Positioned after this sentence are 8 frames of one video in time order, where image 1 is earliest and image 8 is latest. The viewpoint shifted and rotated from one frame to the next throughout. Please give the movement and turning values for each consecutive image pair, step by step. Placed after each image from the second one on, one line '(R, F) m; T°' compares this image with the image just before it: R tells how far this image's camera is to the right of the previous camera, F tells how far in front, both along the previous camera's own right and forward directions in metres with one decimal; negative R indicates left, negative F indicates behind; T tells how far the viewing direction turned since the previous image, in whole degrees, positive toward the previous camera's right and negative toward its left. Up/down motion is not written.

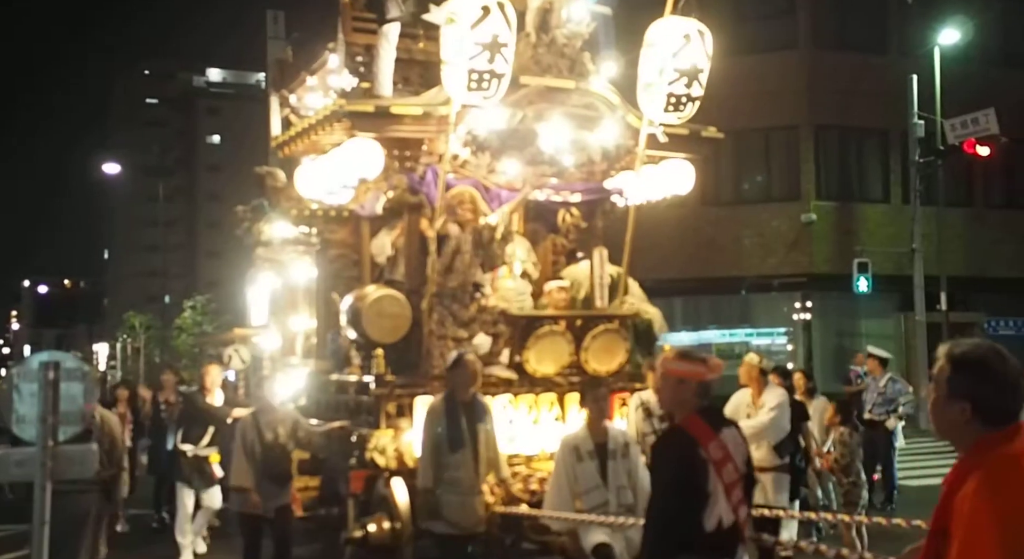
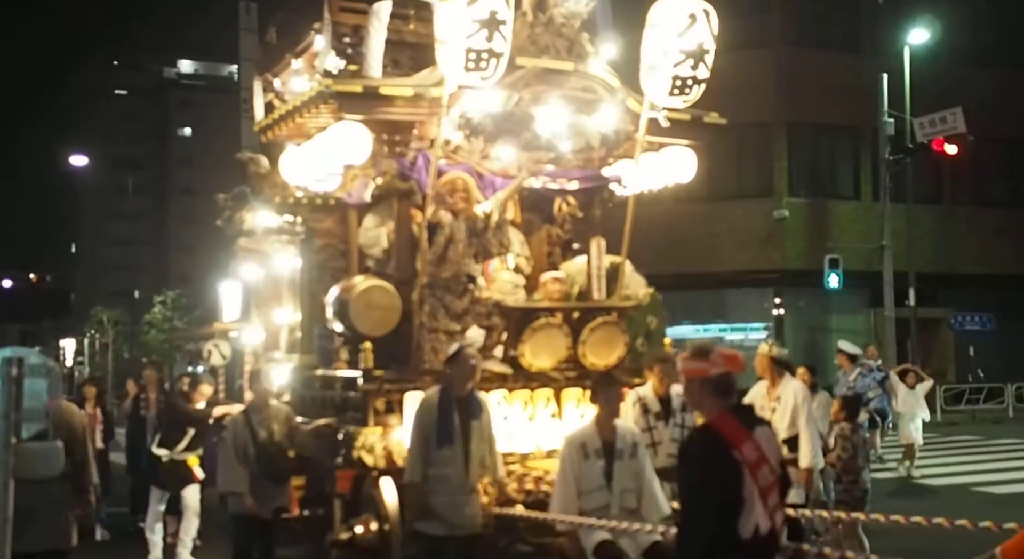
(0.0, +0.5) m; 0°
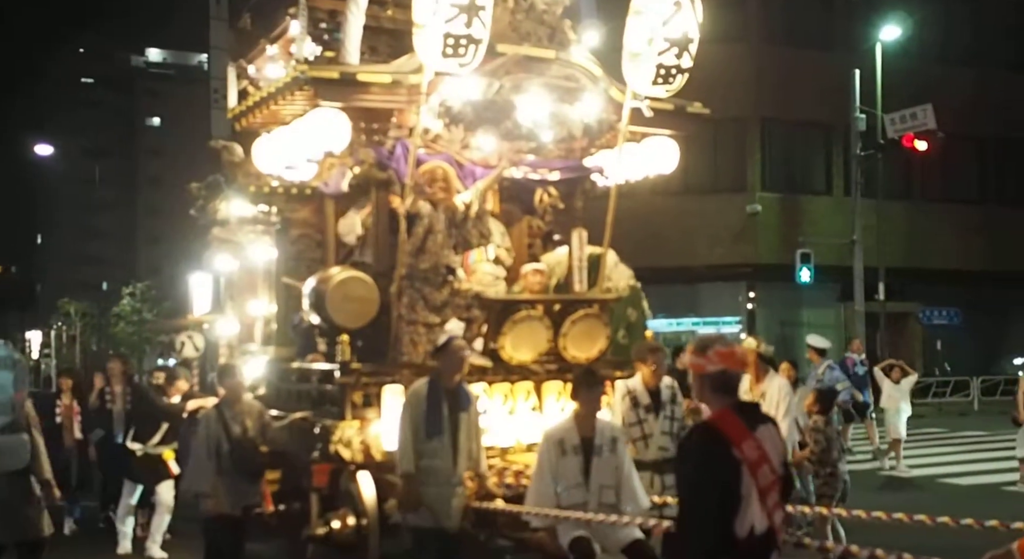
(-0.1, +0.2) m; +1°
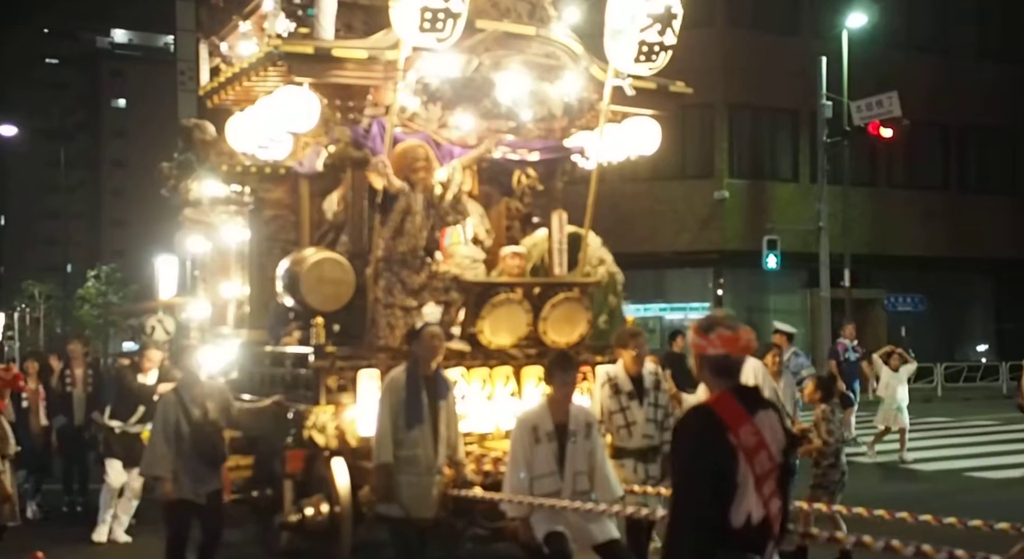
(-0.1, +0.2) m; +1°
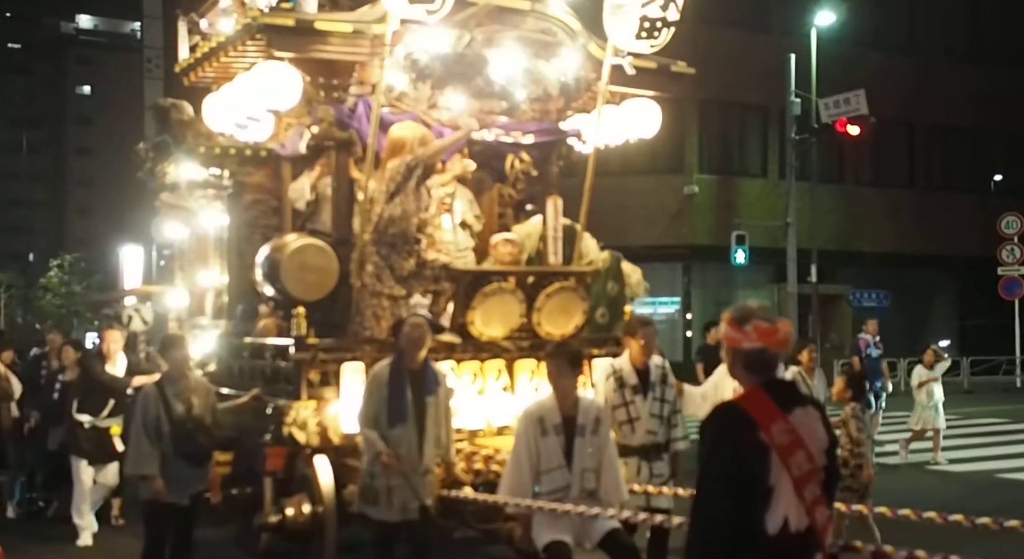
(-0.2, +0.6) m; +1°
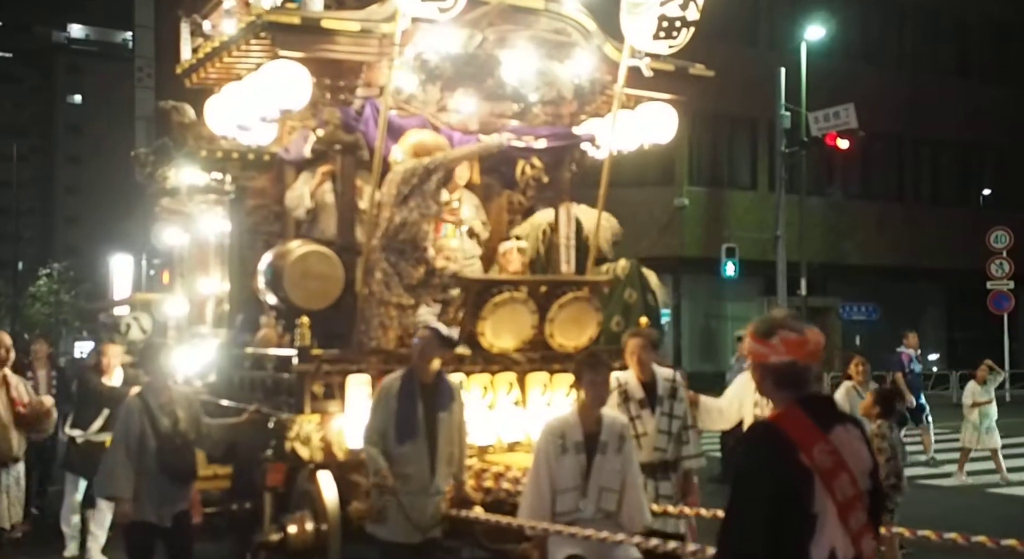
(-0.2, +0.4) m; 0°
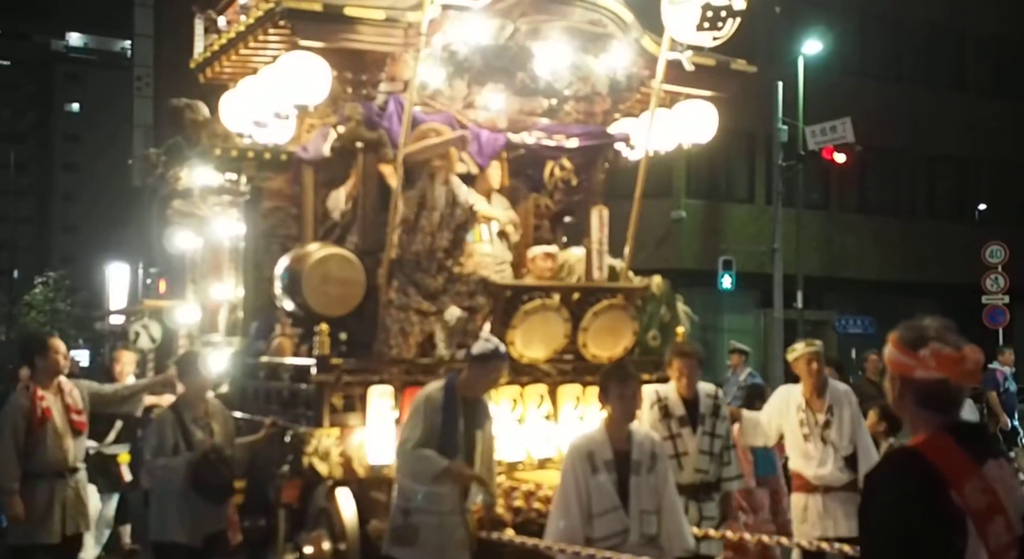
(-0.2, +0.6) m; 0°
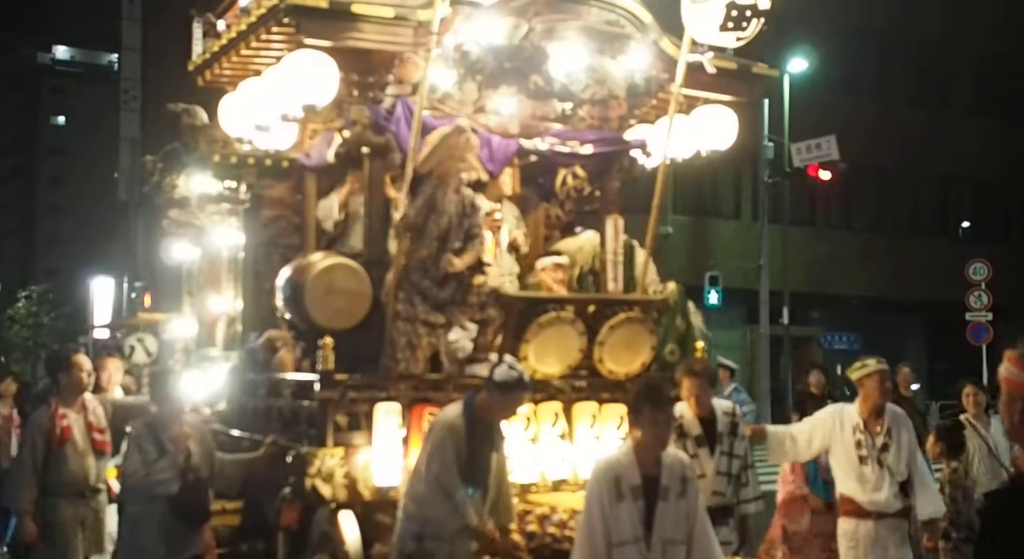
(-0.2, +0.4) m; +1°
